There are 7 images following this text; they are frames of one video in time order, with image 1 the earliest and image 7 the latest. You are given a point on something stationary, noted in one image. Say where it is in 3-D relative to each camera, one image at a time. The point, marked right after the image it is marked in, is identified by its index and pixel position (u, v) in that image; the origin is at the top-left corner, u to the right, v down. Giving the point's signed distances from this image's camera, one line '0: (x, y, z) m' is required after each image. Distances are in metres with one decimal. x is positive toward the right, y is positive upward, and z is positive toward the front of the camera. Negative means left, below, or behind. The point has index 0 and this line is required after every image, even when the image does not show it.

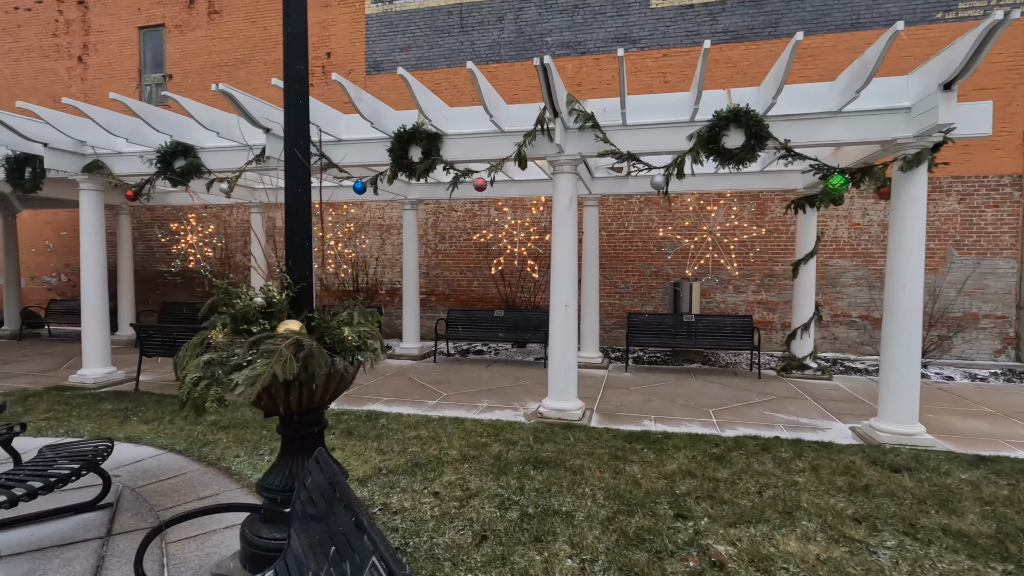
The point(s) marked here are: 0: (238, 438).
0: (-2.2, -1.2, +4.2) m
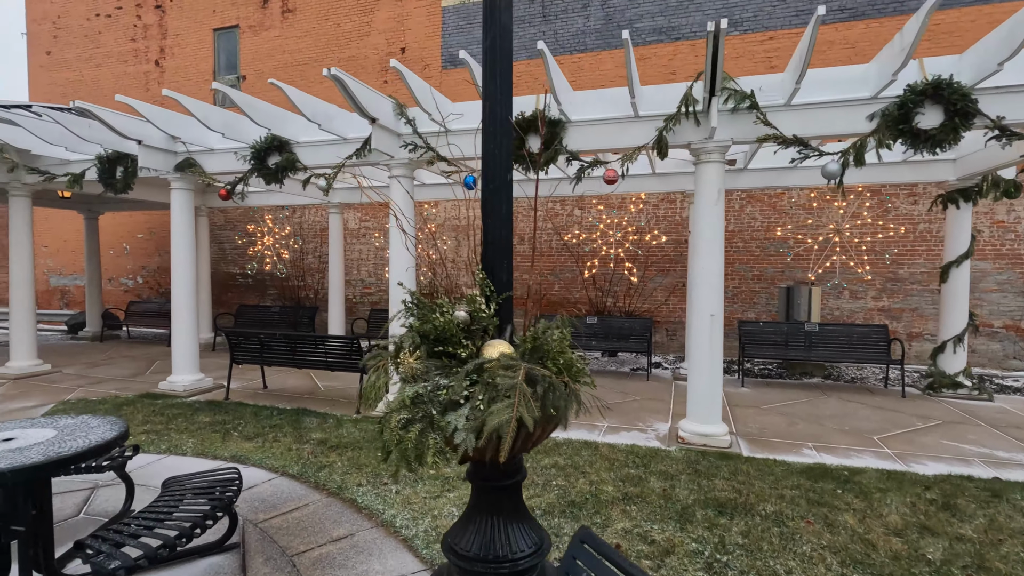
0: (-1.1, -1.2, +3.8) m
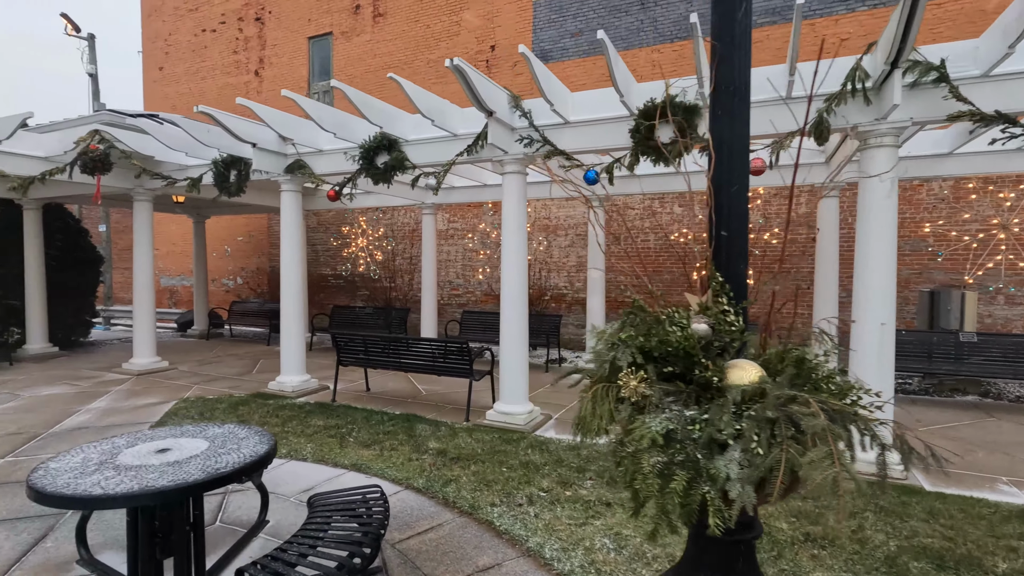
0: (-0.2, -1.3, +3.5) m
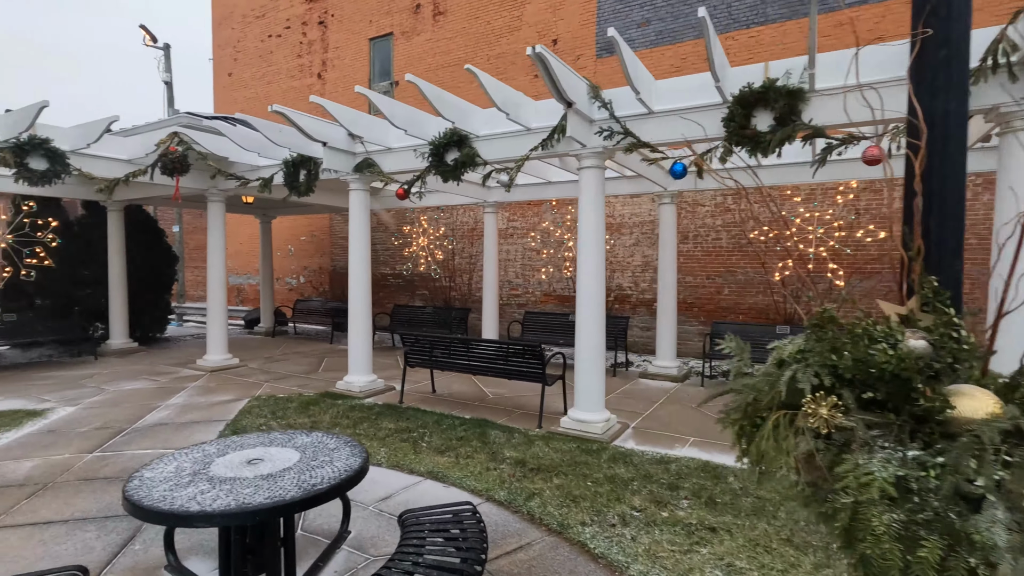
0: (+0.3, -1.3, +3.3) m
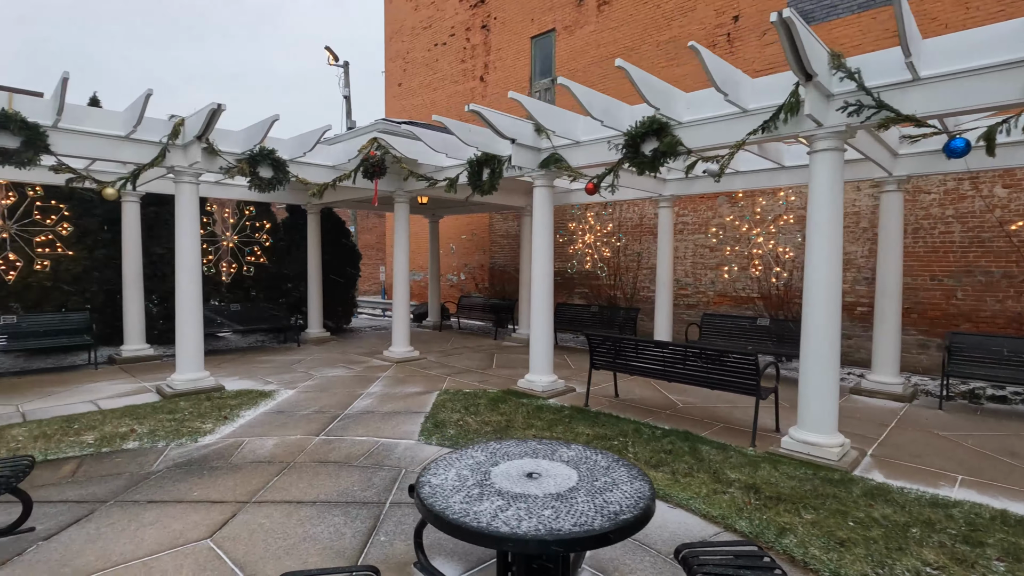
0: (+1.6, -1.3, +2.8) m
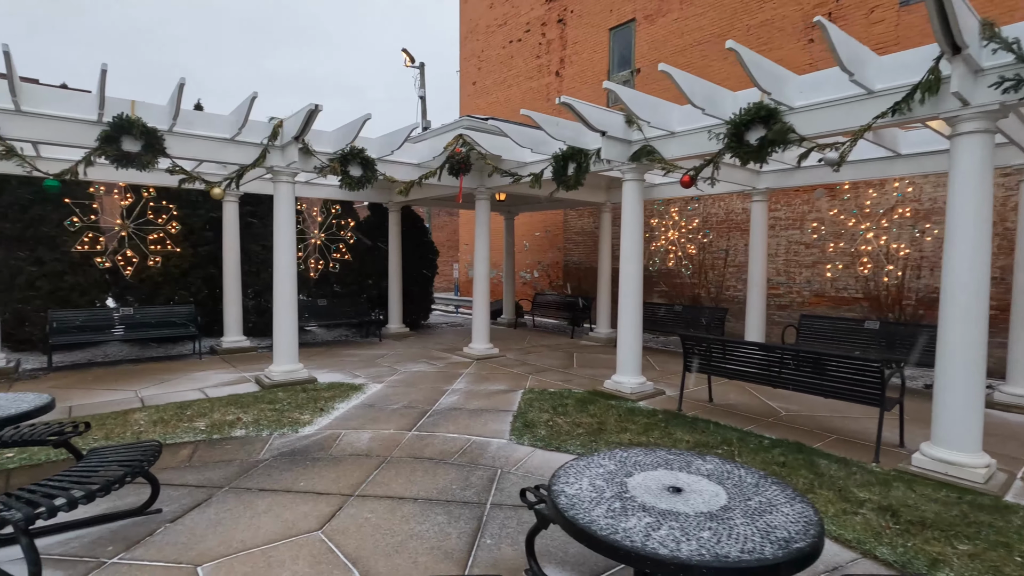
0: (+2.2, -1.3, +2.5) m
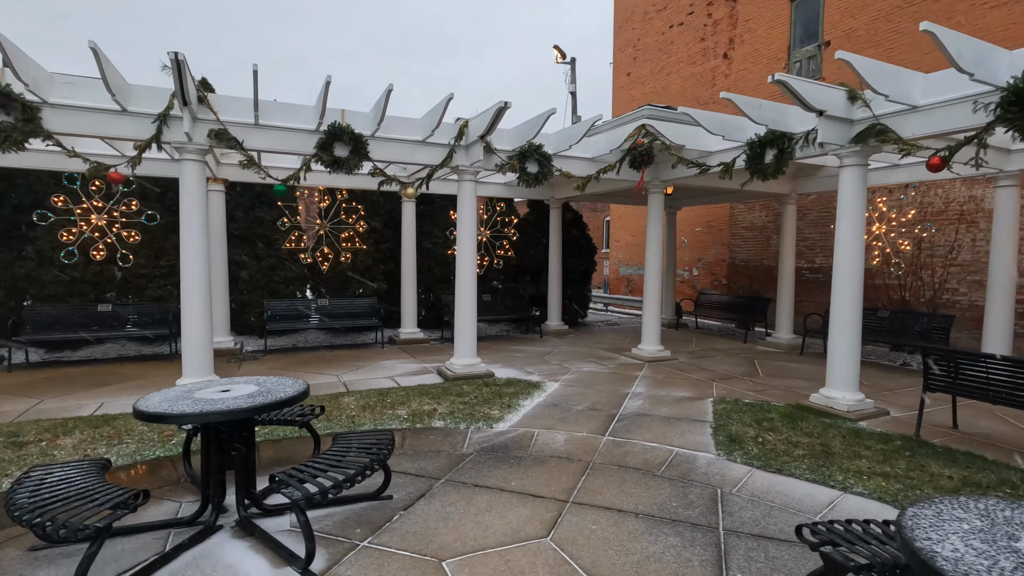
0: (+3.2, -1.3, +1.6) m
